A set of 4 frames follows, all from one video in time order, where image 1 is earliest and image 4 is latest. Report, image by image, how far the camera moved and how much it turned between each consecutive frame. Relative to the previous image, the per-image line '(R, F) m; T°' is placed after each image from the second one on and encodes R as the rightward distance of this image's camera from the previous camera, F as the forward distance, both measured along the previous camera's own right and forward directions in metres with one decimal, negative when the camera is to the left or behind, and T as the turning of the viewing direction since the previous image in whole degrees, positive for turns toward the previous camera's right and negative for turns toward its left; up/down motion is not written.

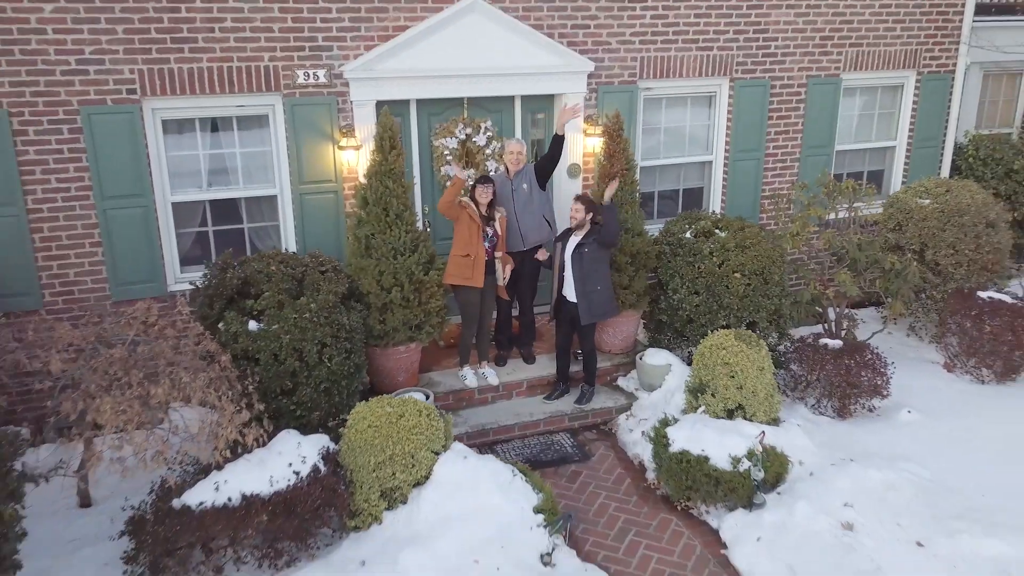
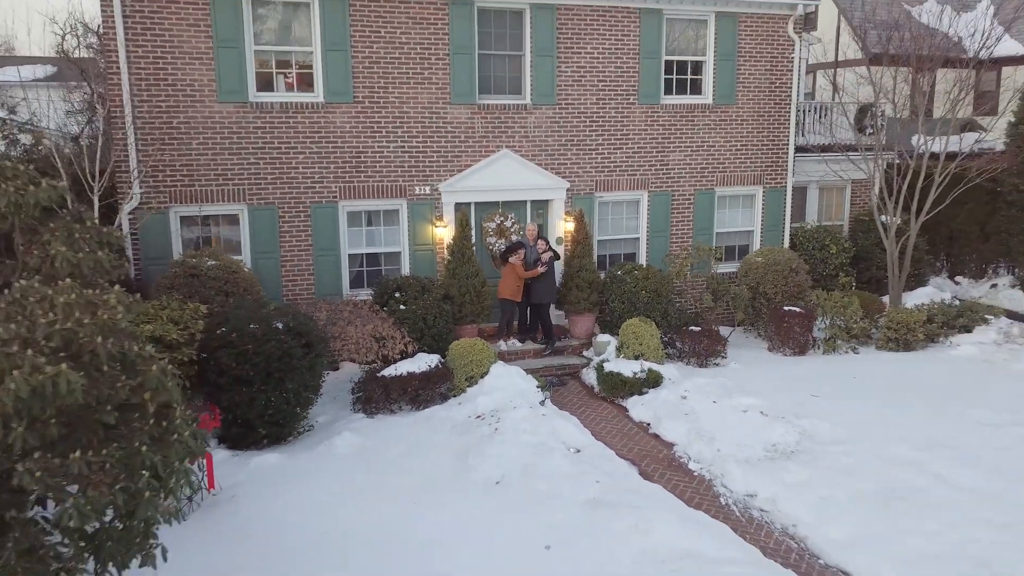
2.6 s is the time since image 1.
(-0.1, -5.0) m; 0°
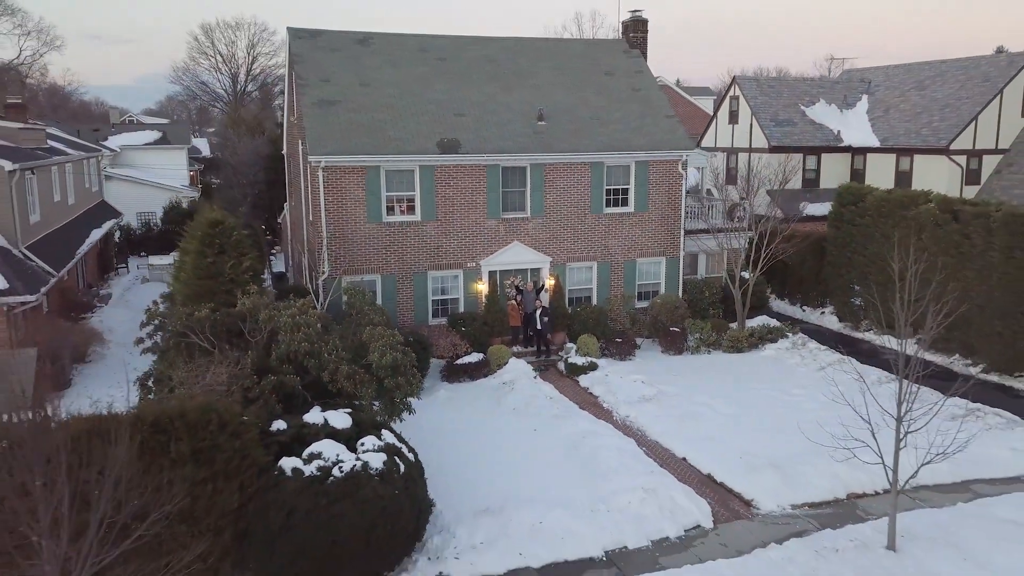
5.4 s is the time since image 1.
(-0.1, -9.1) m; 0°
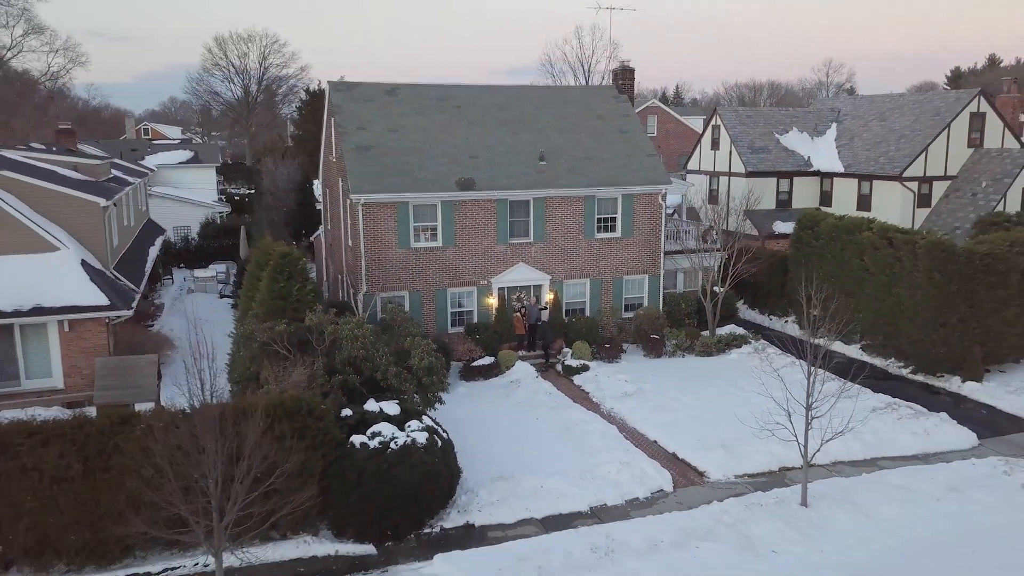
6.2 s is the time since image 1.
(-0.1, -3.9) m; 0°
